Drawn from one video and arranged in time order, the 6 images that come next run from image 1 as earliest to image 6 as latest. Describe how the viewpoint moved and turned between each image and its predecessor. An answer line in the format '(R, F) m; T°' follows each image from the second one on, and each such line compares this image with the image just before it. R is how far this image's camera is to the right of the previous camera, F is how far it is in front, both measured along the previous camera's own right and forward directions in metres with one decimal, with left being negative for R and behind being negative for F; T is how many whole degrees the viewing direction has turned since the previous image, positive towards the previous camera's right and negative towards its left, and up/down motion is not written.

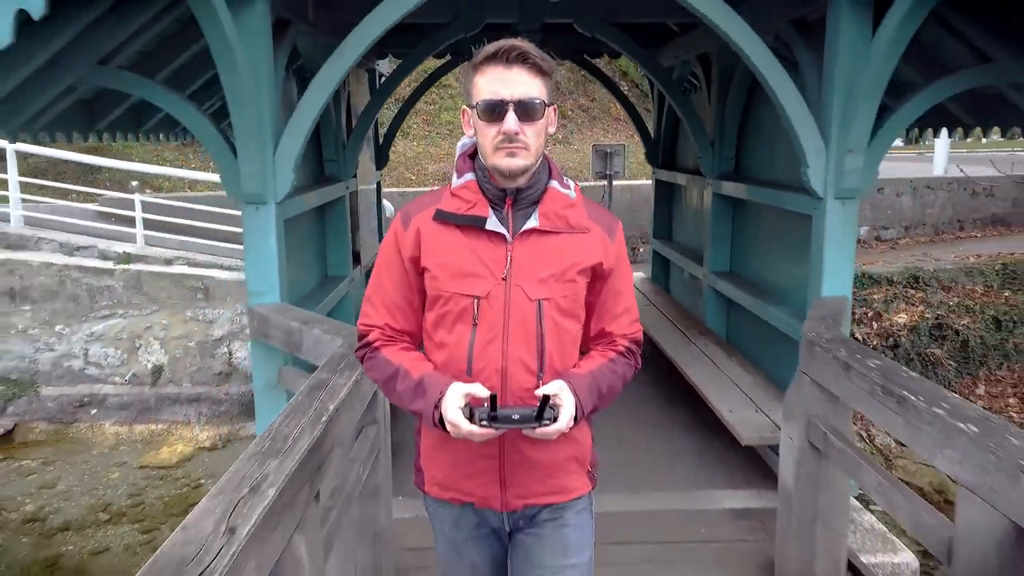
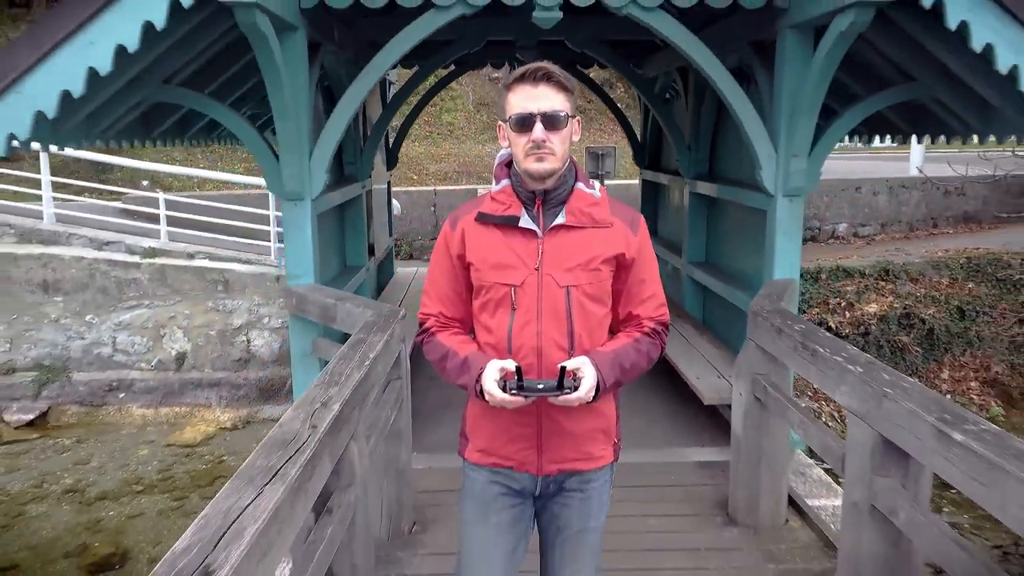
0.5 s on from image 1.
(0.0, -0.5) m; 0°
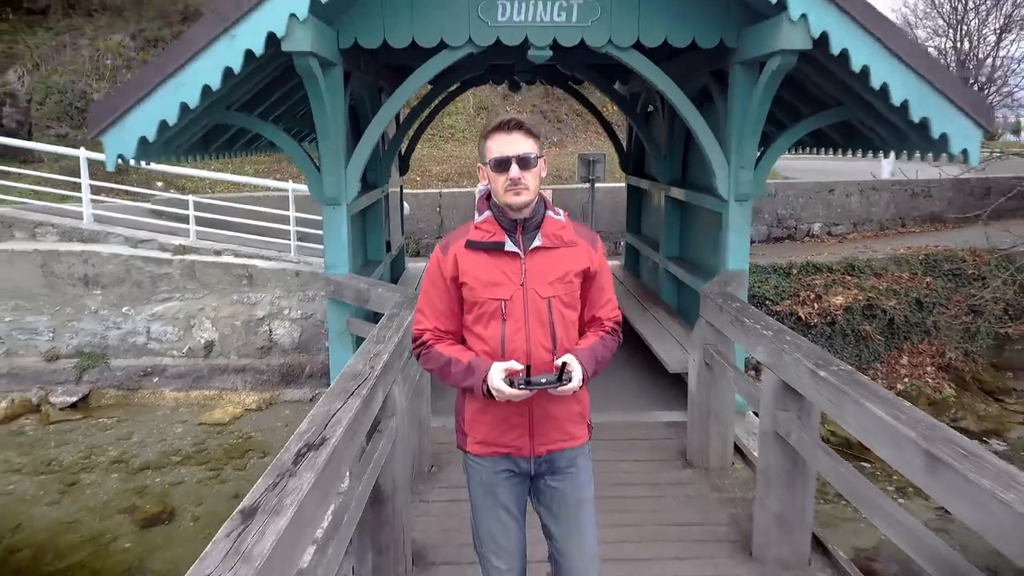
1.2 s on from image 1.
(0.0, -0.7) m; 0°
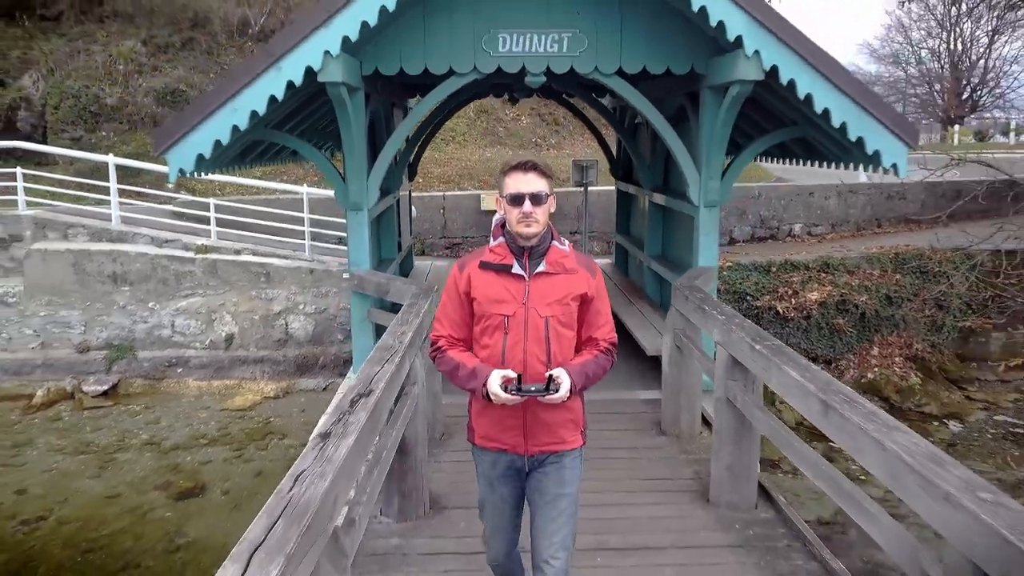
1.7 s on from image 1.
(0.0, -0.6) m; 0°
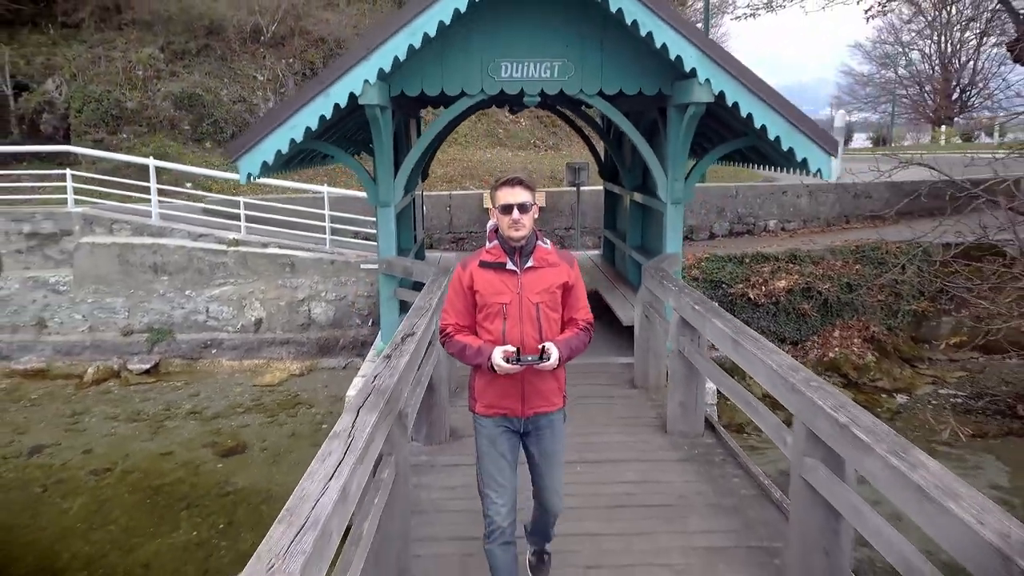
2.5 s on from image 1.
(0.0, -1.0) m; 0°
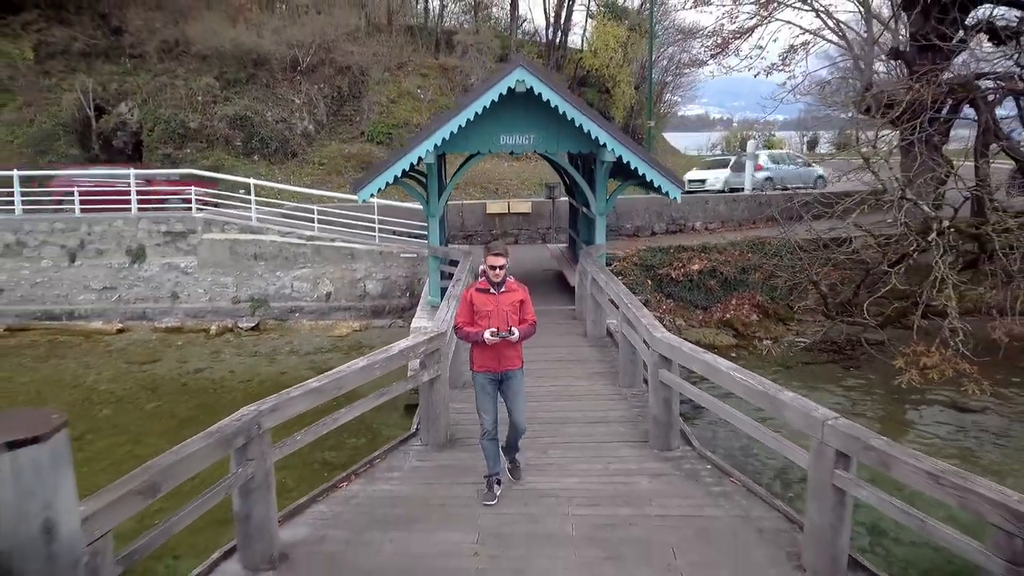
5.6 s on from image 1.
(0.0, -4.2) m; 0°
